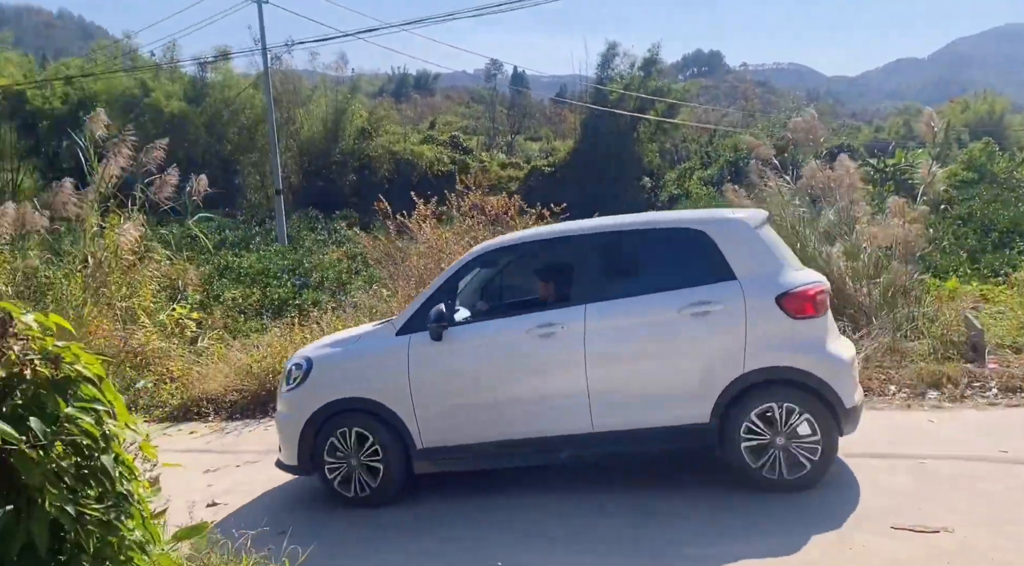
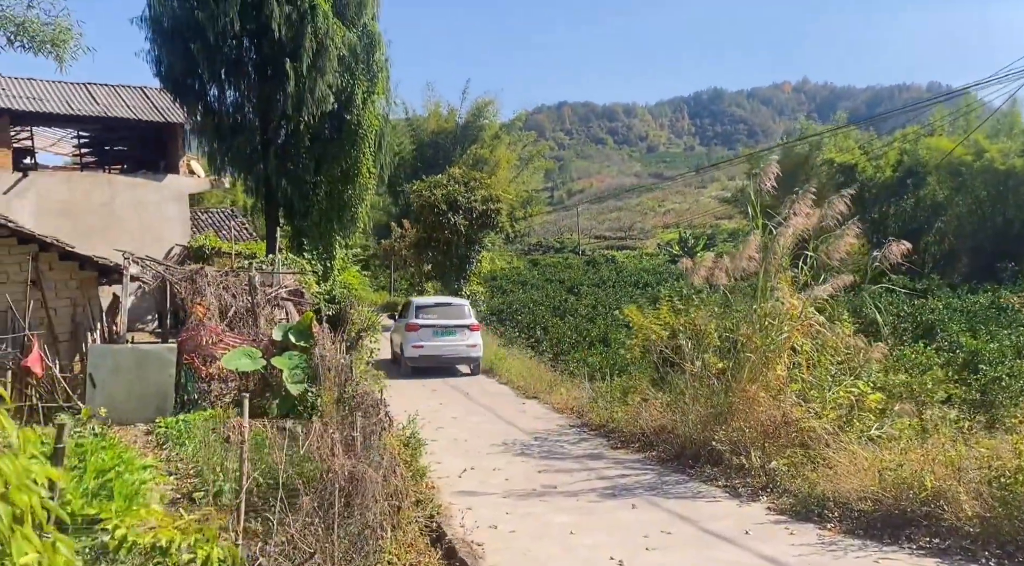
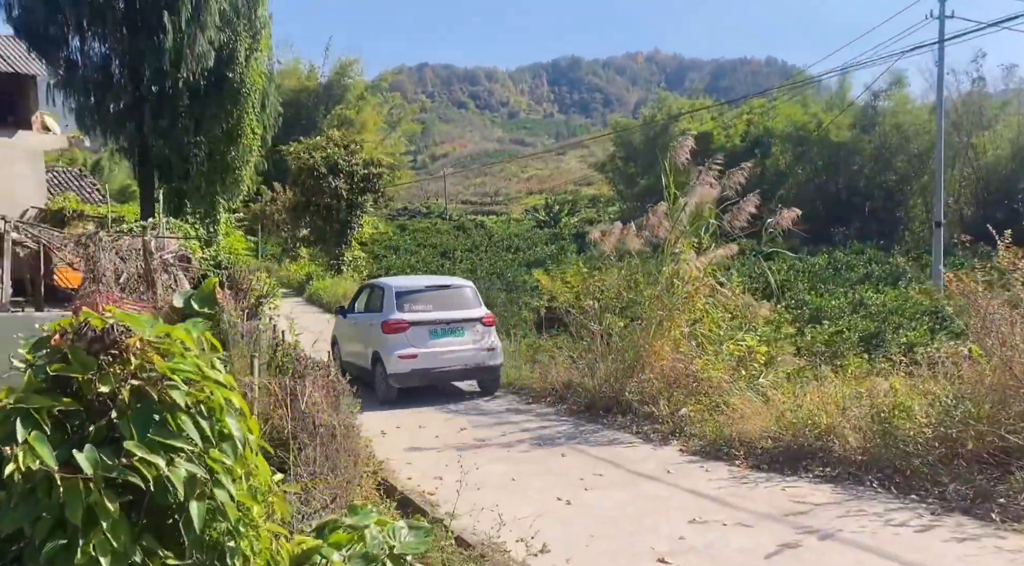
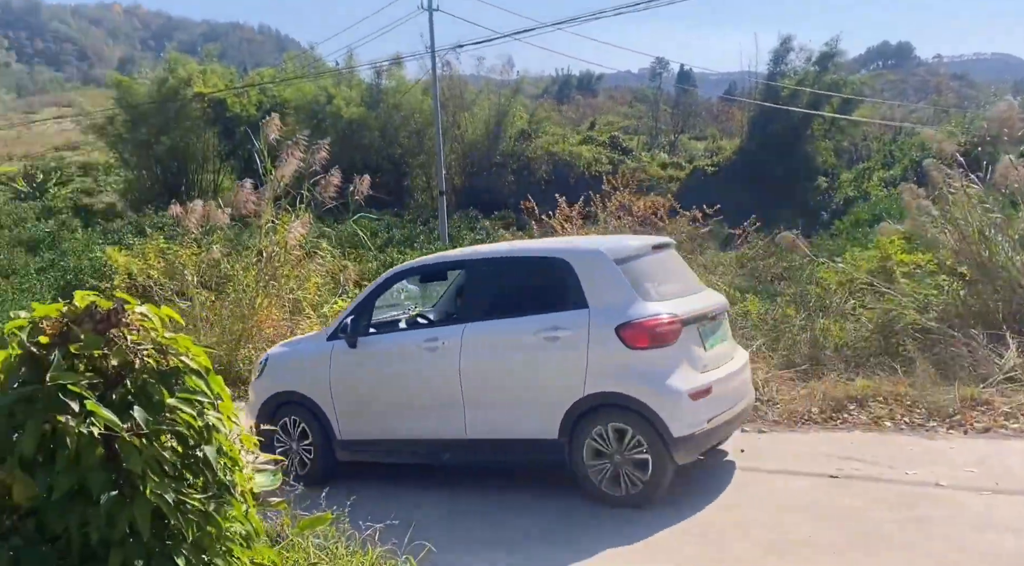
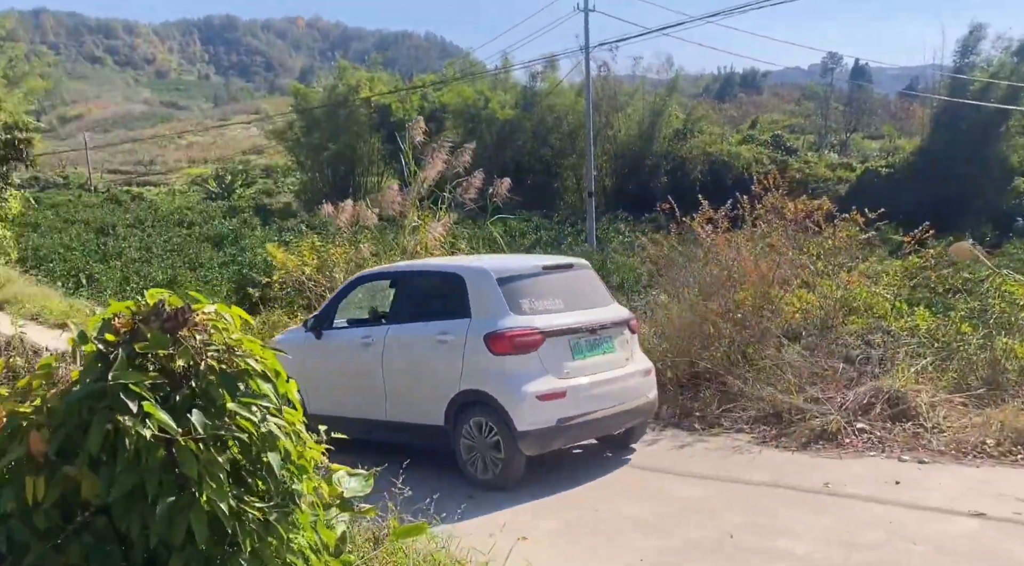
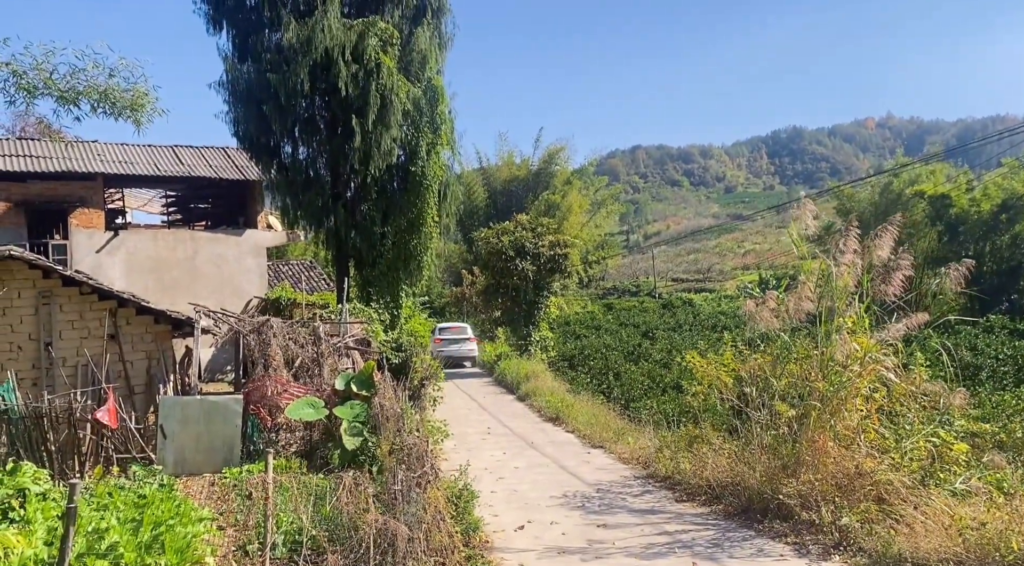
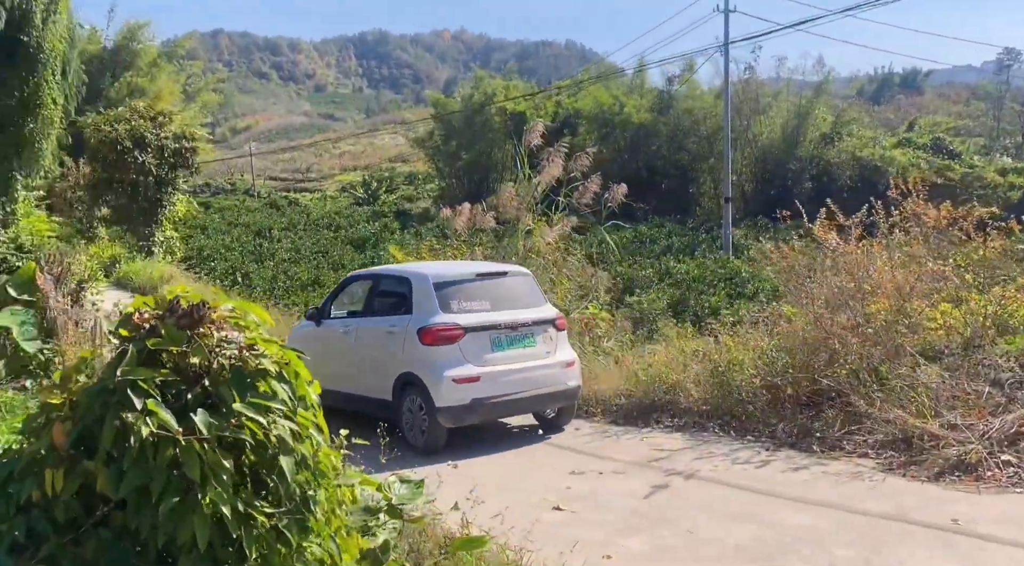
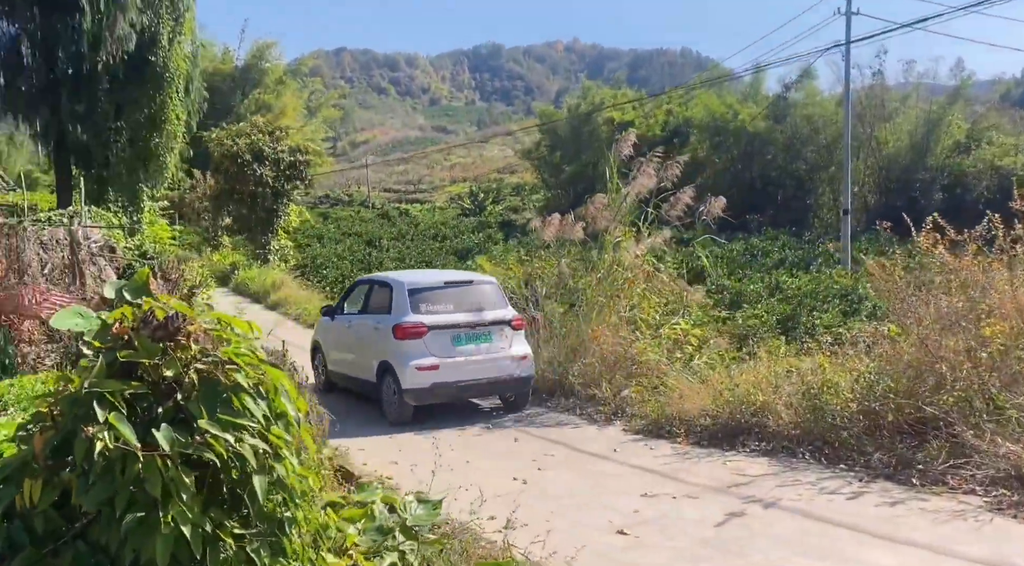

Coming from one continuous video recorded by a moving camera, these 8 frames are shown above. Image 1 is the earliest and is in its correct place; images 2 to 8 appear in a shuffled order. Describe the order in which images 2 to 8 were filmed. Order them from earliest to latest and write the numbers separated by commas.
4, 5, 7, 8, 3, 2, 6
